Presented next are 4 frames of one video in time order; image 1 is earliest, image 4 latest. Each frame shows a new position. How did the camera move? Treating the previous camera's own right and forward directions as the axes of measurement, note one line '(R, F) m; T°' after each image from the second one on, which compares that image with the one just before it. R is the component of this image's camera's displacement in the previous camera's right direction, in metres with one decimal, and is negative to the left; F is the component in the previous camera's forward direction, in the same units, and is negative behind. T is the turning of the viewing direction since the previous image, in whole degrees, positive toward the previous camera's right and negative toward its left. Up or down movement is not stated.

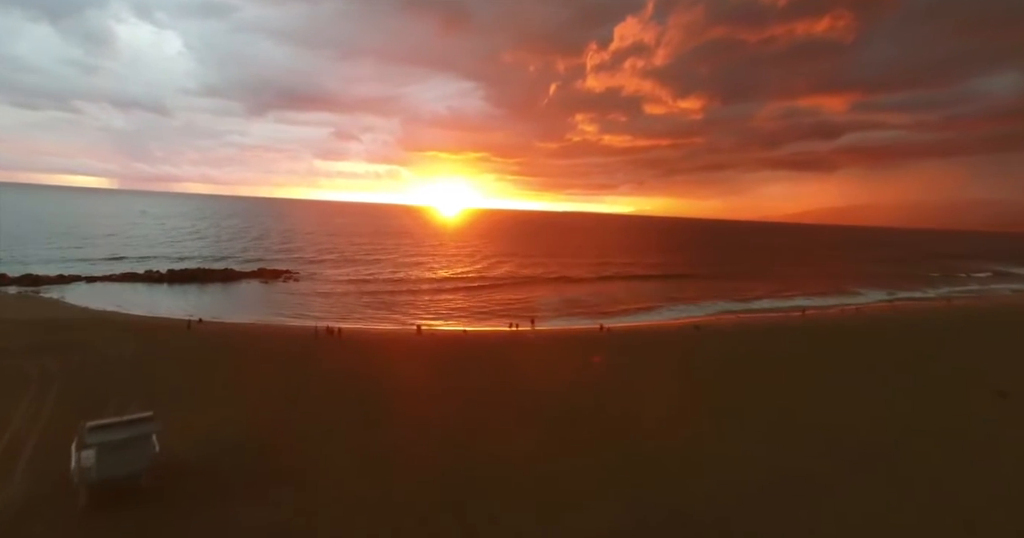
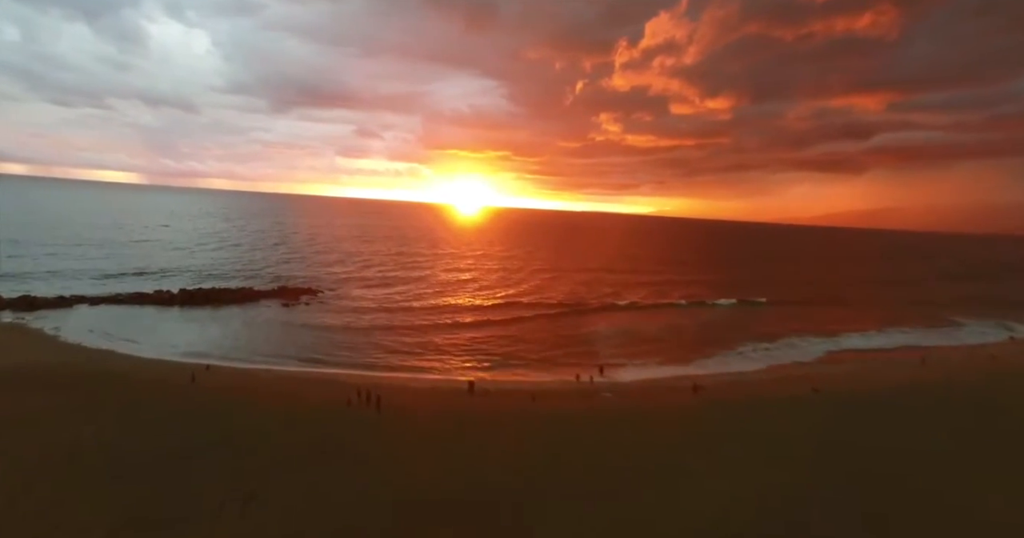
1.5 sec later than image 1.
(-1.6, +2.8) m; -2°
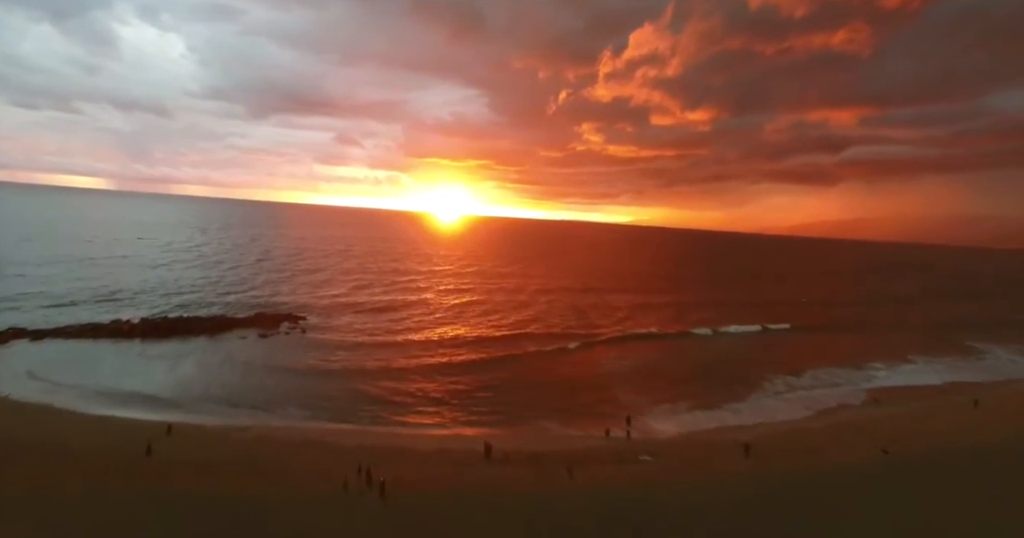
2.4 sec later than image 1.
(-1.0, +1.8) m; +2°
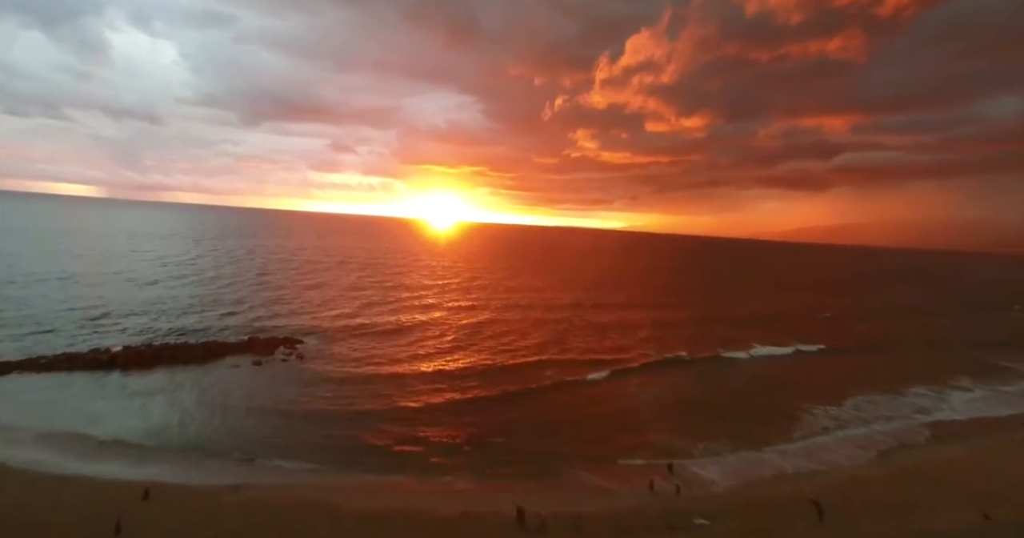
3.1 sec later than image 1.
(-0.8, +1.4) m; +1°
